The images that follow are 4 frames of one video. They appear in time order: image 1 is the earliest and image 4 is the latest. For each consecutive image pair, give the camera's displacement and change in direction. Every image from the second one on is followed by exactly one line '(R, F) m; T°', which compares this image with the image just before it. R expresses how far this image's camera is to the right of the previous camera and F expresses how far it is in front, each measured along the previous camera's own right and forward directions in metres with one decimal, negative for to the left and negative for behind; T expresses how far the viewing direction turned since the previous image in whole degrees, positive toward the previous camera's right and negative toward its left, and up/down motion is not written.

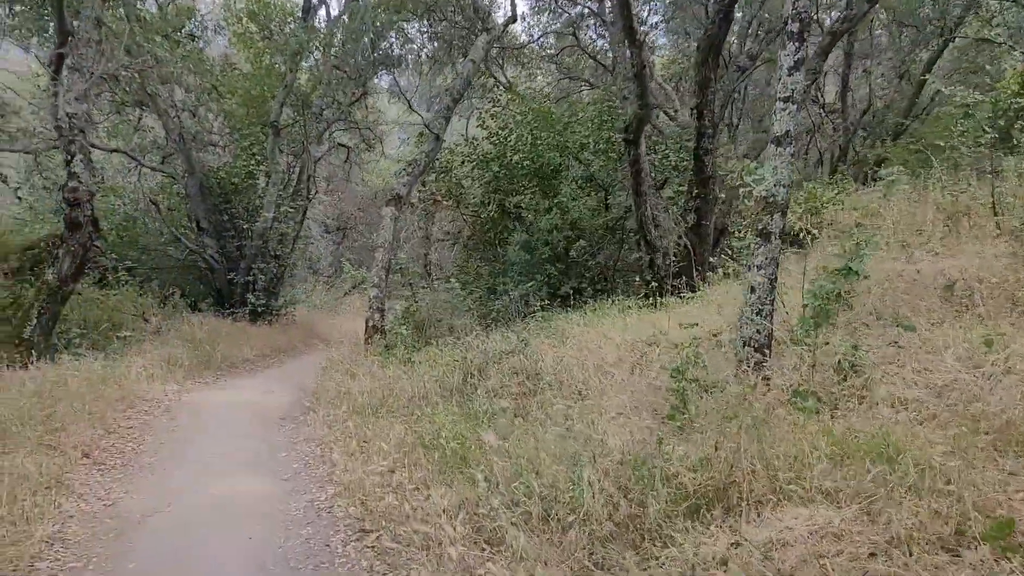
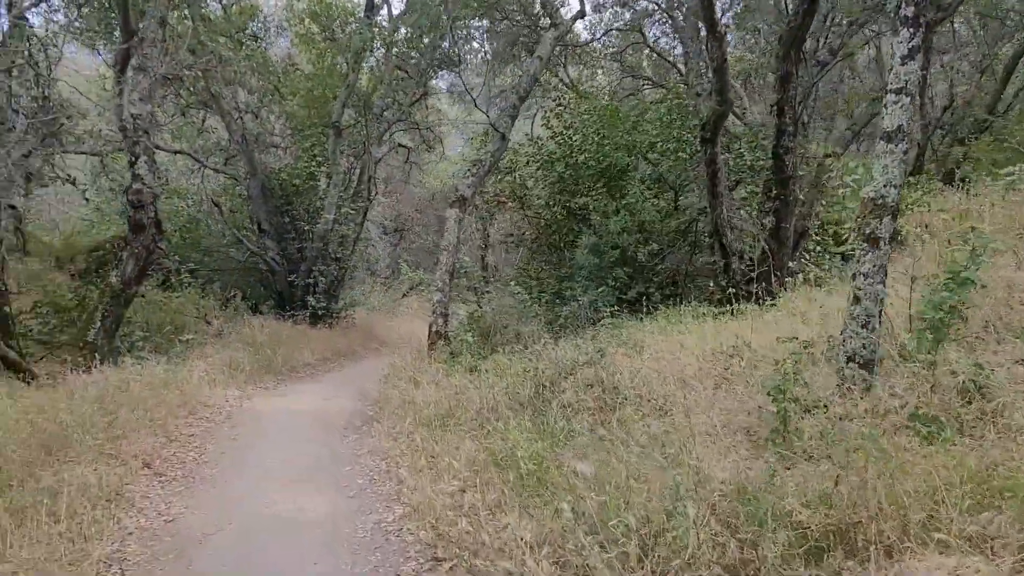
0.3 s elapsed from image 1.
(-0.2, +0.4) m; -4°
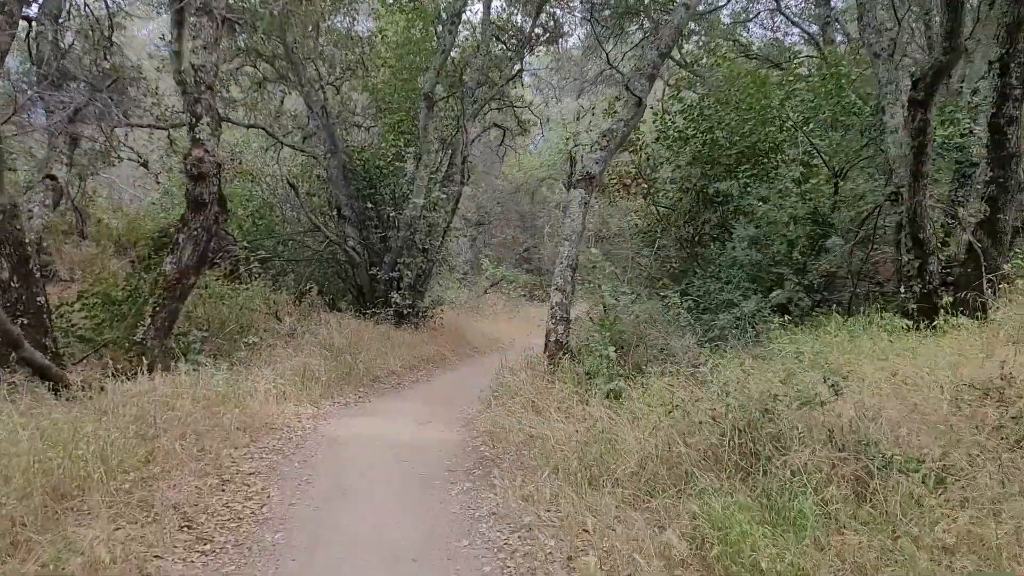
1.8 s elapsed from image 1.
(-0.6, +1.8) m; -5°
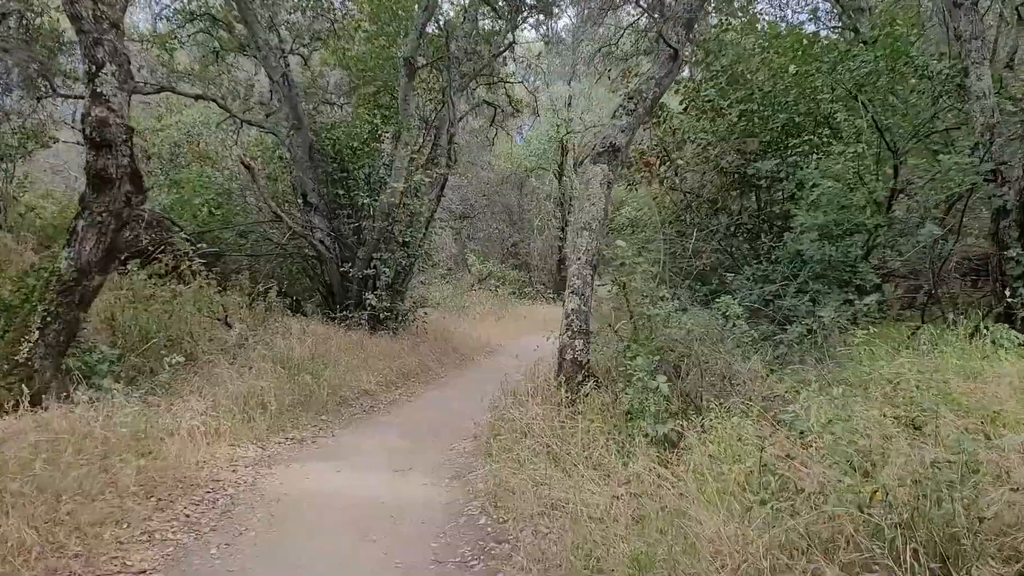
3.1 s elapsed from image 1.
(-0.1, +1.7) m; +1°
